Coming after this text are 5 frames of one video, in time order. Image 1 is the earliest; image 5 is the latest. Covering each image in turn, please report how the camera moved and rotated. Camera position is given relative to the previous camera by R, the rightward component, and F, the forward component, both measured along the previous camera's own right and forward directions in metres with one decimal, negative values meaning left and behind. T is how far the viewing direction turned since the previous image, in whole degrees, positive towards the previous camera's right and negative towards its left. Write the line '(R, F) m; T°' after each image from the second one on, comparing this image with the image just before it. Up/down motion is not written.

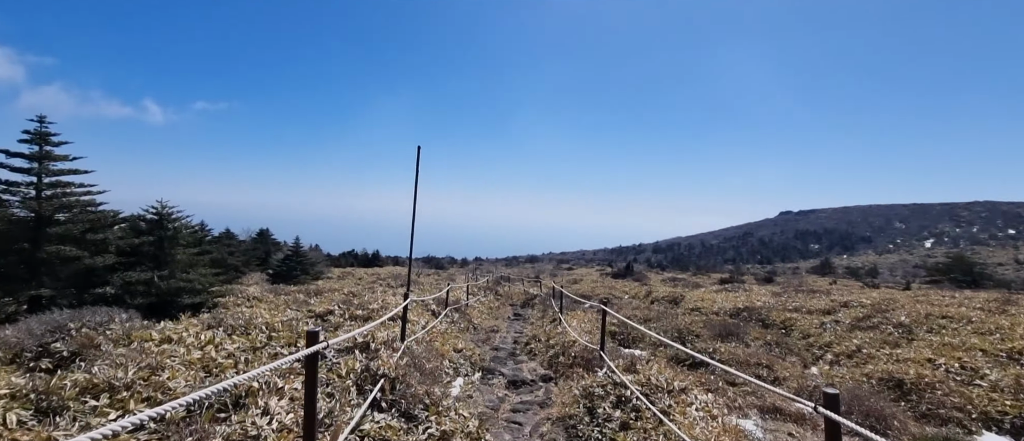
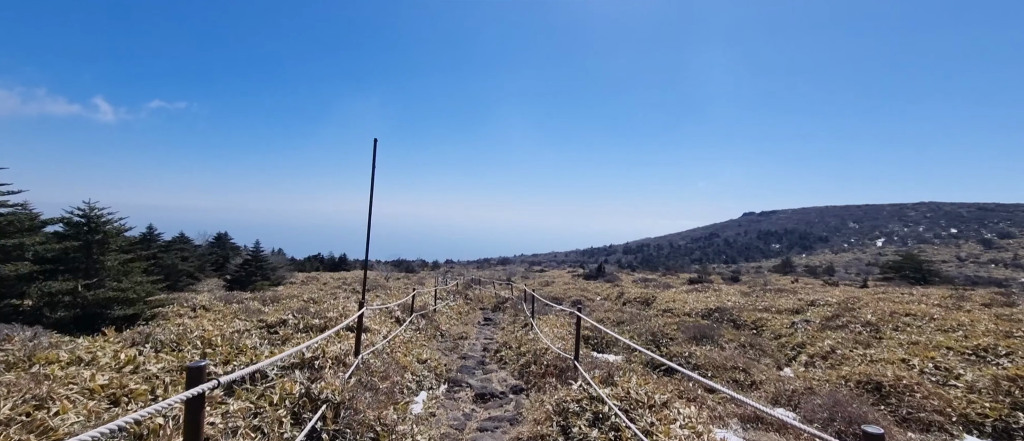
(+0.1, +0.5) m; +4°
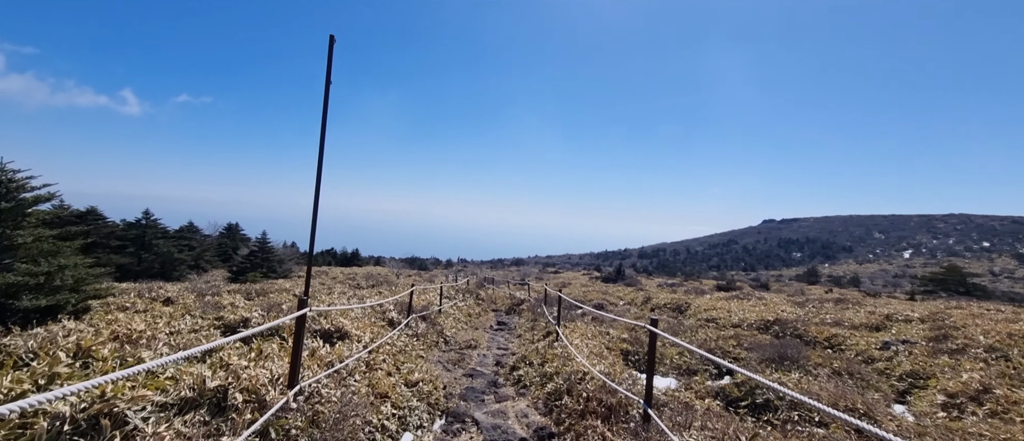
(-0.2, +2.5) m; -2°
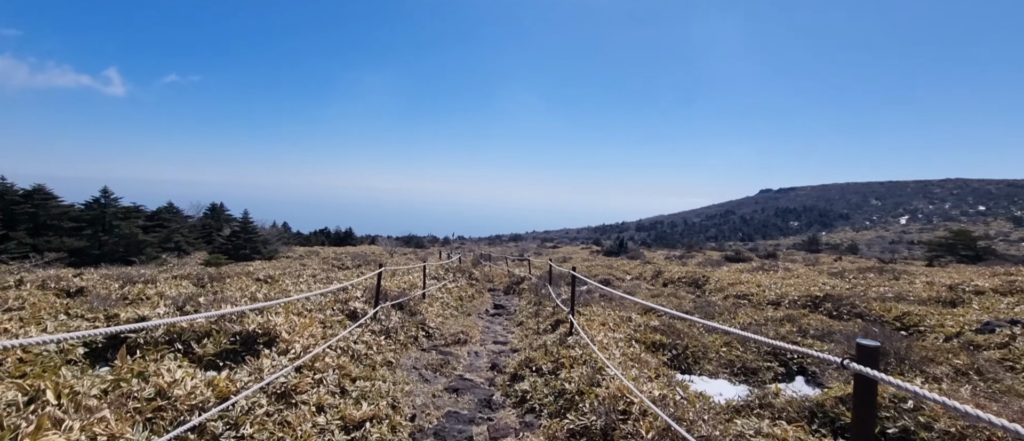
(0.0, +2.5) m; 0°
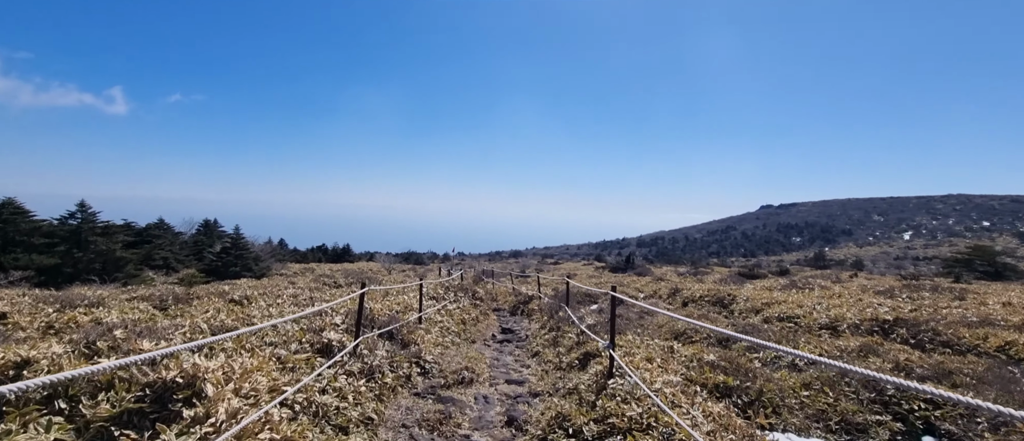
(-0.3, +1.8) m; 0°
